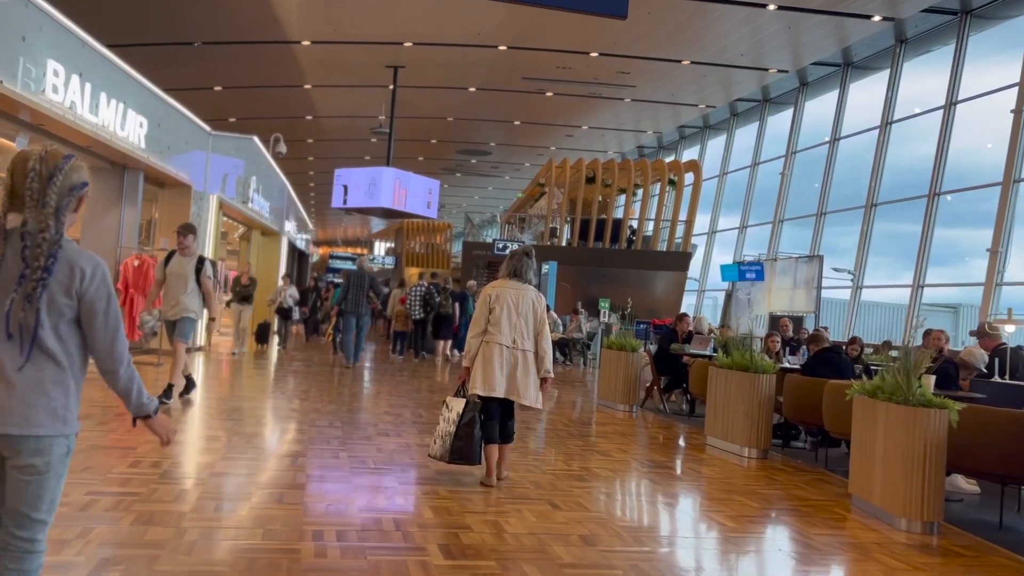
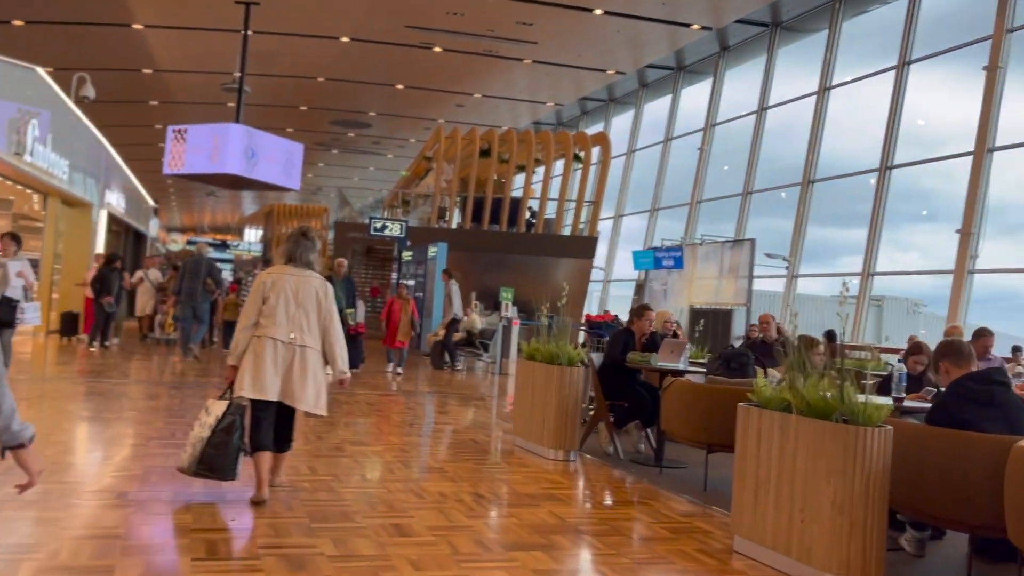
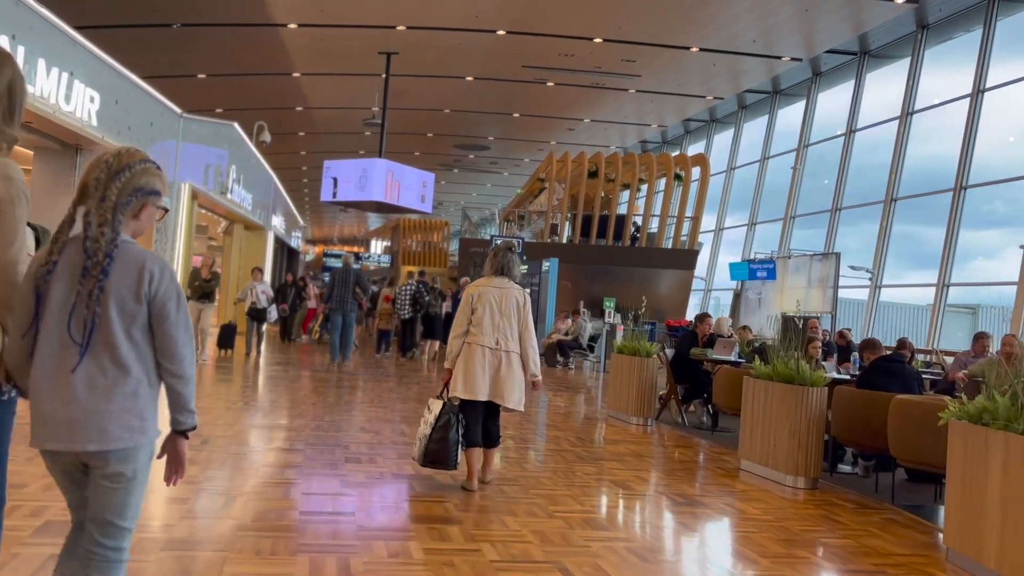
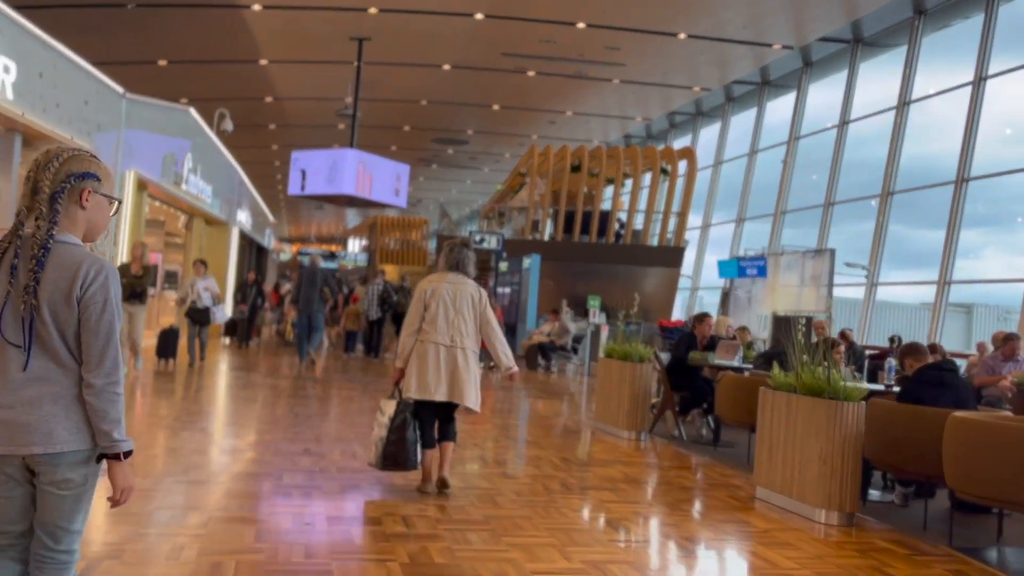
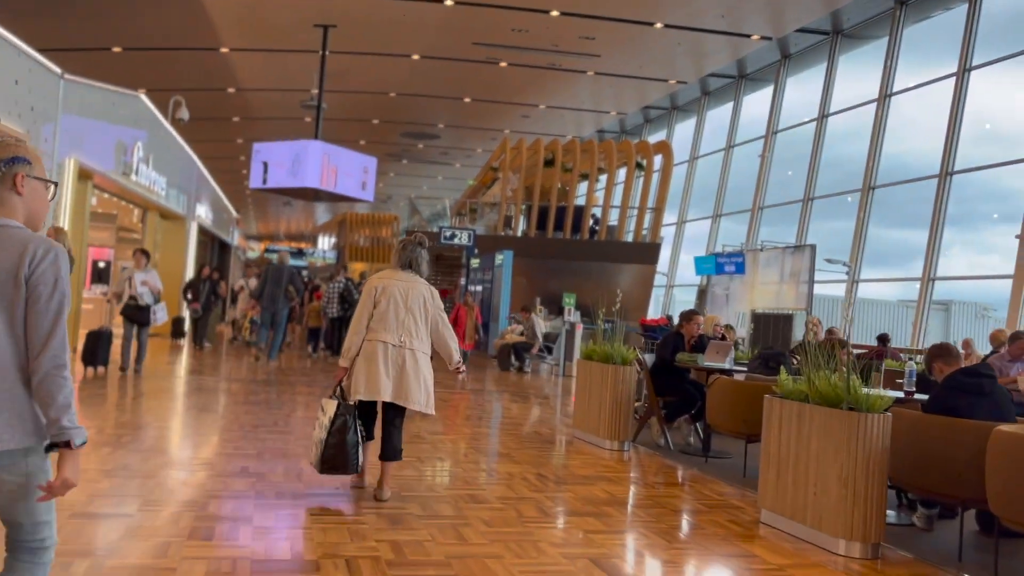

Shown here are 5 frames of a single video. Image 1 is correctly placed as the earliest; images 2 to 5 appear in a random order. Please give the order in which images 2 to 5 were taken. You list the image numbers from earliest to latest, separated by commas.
3, 4, 5, 2
